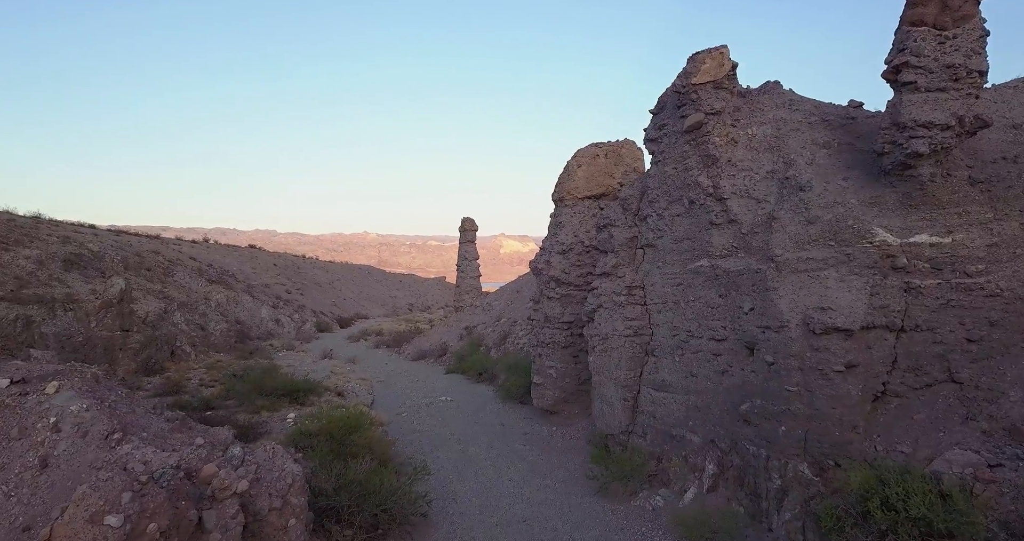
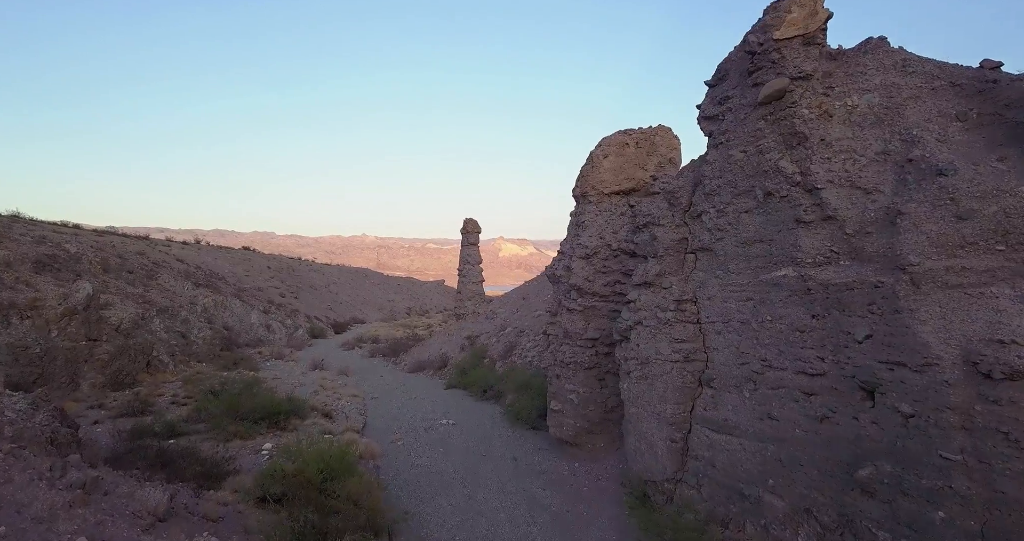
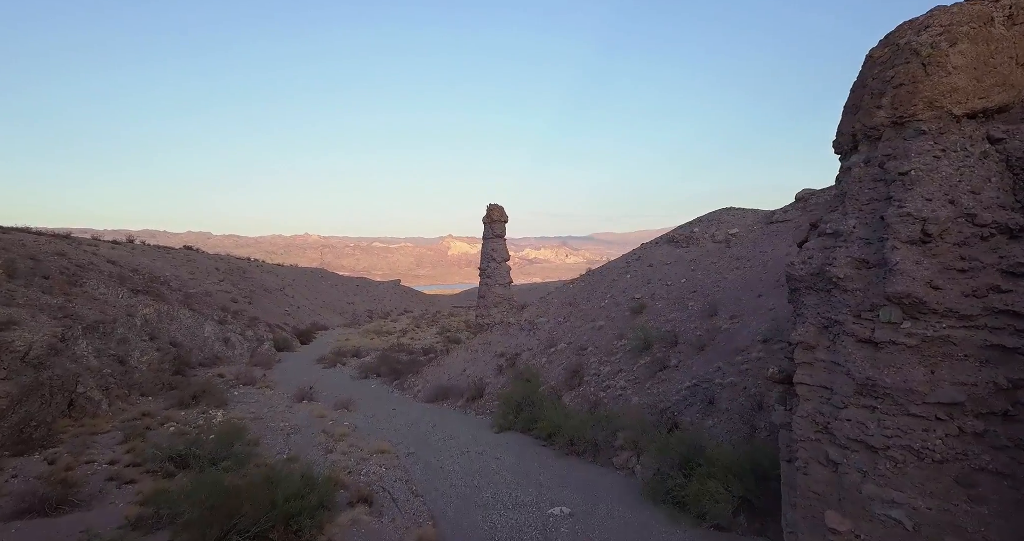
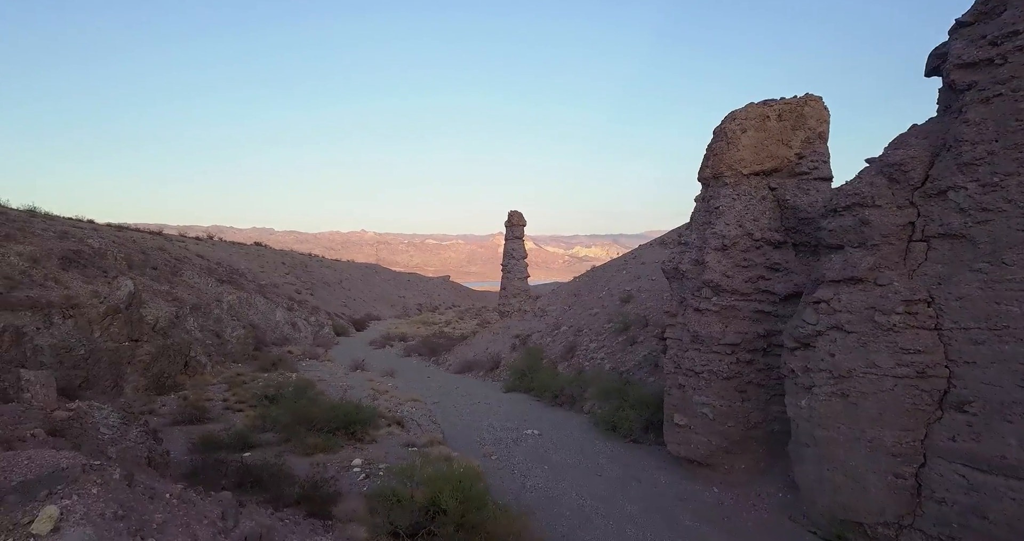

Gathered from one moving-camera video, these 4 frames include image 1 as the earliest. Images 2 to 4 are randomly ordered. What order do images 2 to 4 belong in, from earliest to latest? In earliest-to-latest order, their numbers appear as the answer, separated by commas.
2, 4, 3
